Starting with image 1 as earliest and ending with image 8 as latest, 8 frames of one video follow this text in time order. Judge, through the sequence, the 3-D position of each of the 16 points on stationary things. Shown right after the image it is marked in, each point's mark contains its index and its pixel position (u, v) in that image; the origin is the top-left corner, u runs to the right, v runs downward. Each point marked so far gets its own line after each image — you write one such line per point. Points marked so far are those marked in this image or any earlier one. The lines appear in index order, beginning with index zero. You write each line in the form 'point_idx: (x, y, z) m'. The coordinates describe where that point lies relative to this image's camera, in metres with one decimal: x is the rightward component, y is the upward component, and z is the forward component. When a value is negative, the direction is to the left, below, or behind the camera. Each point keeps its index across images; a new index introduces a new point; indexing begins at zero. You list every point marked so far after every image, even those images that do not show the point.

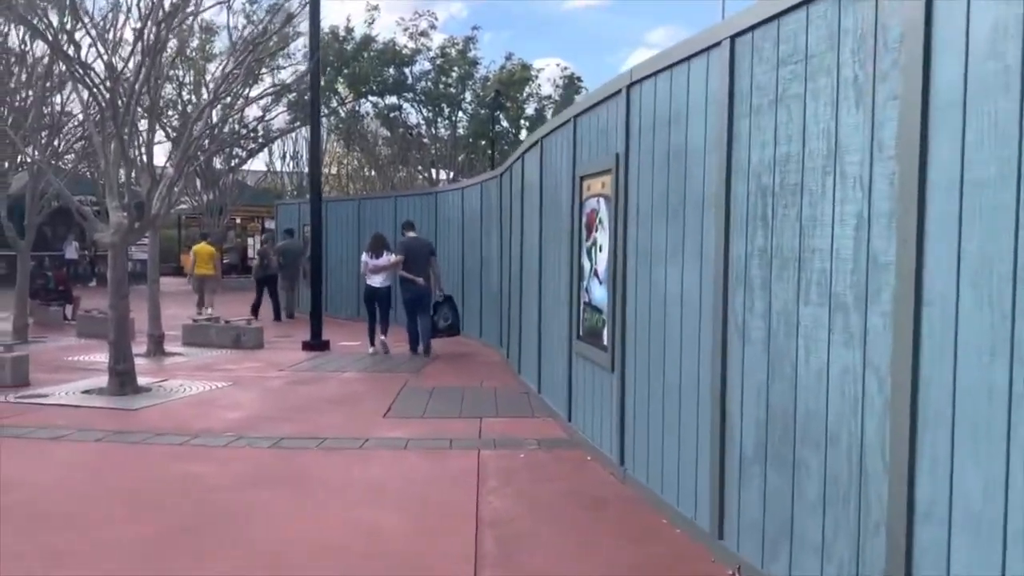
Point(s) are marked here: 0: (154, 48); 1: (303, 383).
0: (-5.3, +3.5, +11.7) m
1: (-3.0, -1.4, +11.4) m
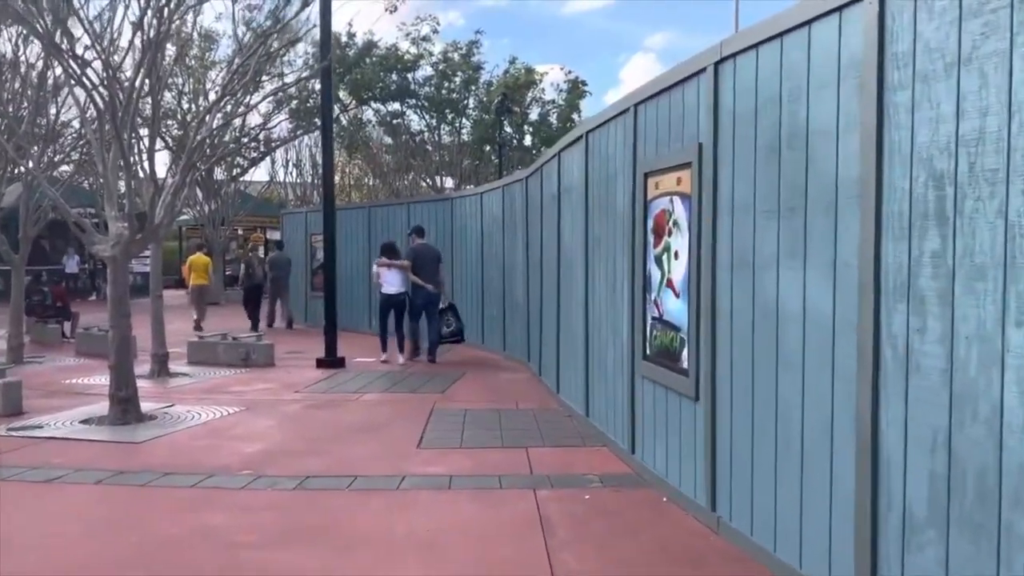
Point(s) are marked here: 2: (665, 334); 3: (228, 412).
0: (-4.8, +3.3, +10.7) m
1: (-2.5, -1.6, +10.4) m
2: (+1.2, -0.4, +6.4) m
3: (-3.6, -1.6, +10.2) m
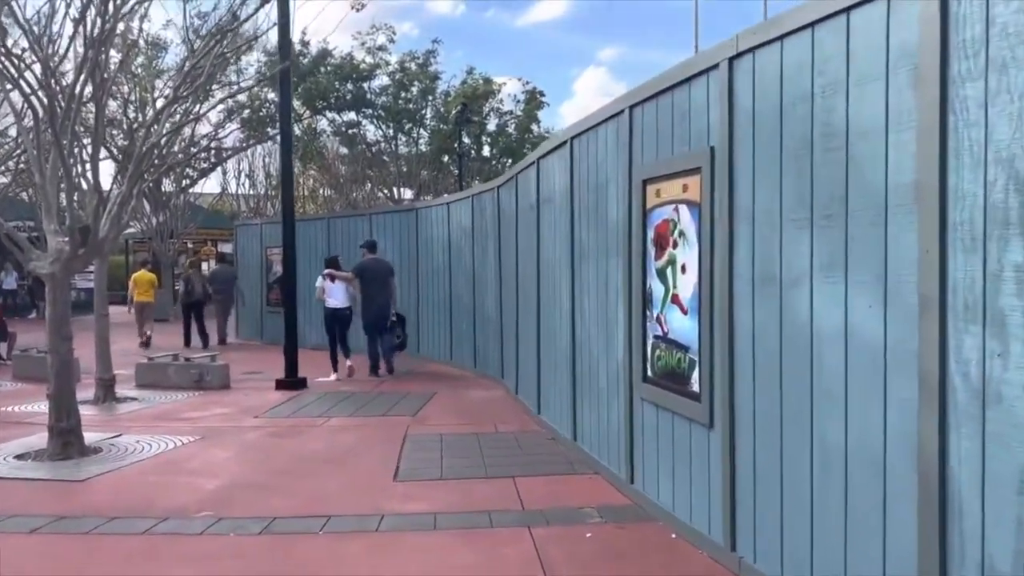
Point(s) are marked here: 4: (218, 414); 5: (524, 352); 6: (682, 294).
0: (-5.1, +3.0, +9.9) m
1: (-2.7, -1.8, +9.7) m
2: (+1.2, -0.5, +5.9) m
3: (-3.9, -1.8, +9.4) m
4: (-4.1, -1.7, +11.1) m
5: (+0.2, -0.9, +10.8) m
6: (+1.2, 0.0, +5.7) m
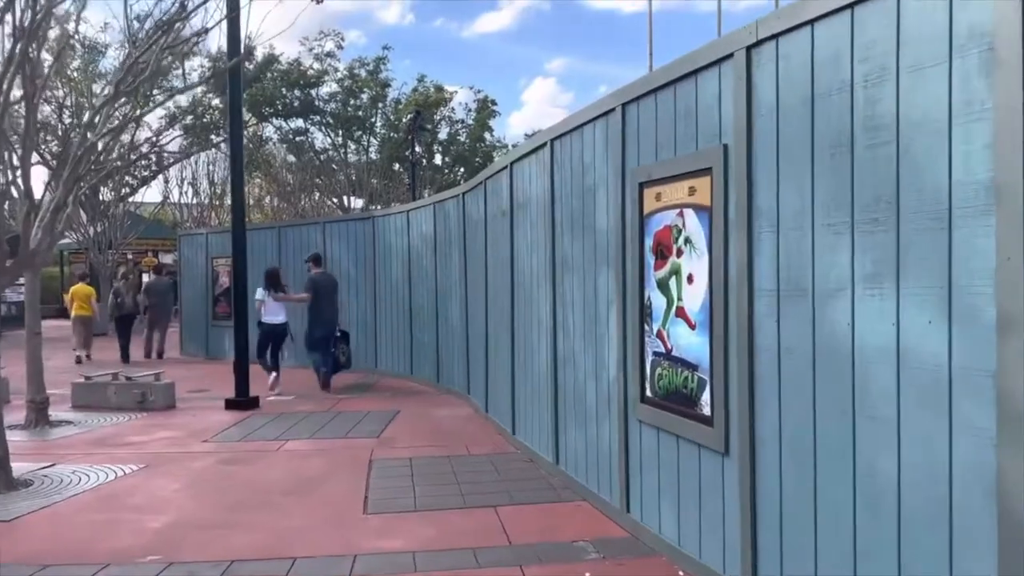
0: (-5.5, +2.8, +9.0) m
1: (-3.0, -1.9, +8.9) m
2: (+1.1, -0.6, +5.4) m
3: (-4.2, -2.0, +8.6) m
4: (-4.5, -1.9, +10.2) m
5: (-0.2, -1.0, +10.3) m
6: (+1.1, -0.1, +5.2) m
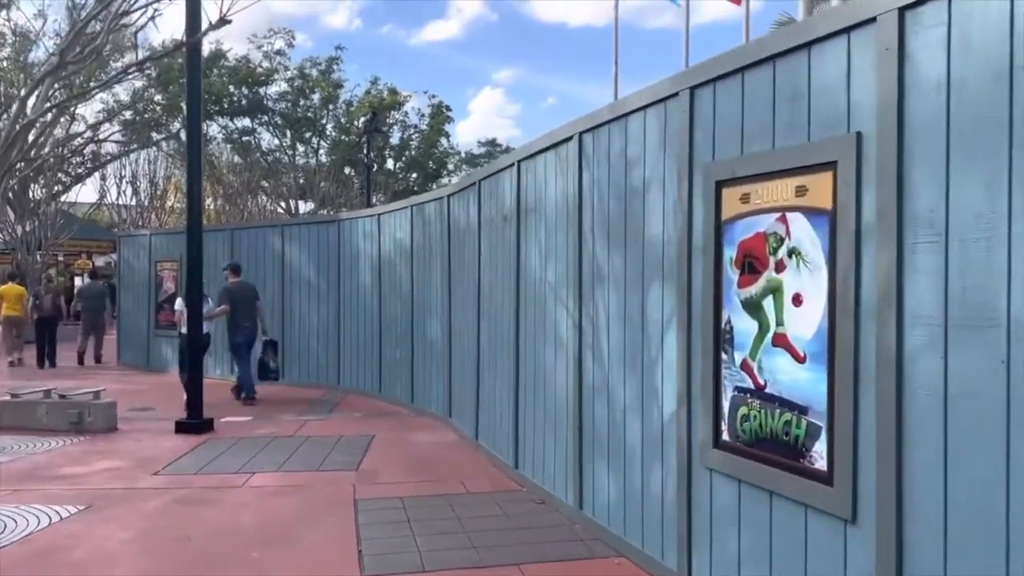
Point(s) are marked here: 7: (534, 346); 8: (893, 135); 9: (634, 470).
0: (-5.4, +2.8, +7.6) m
1: (-3.0, -2.0, +7.6) m
2: (+1.4, -0.7, +4.4) m
3: (-4.1, -2.0, +7.2) m
4: (-4.5, -2.0, +8.8) m
5: (-0.3, -1.2, +9.1) m
6: (+1.5, -0.2, +4.2) m
7: (+0.2, -0.6, +7.7) m
8: (+1.7, +0.7, +3.6) m
9: (+0.9, -1.3, +5.7) m
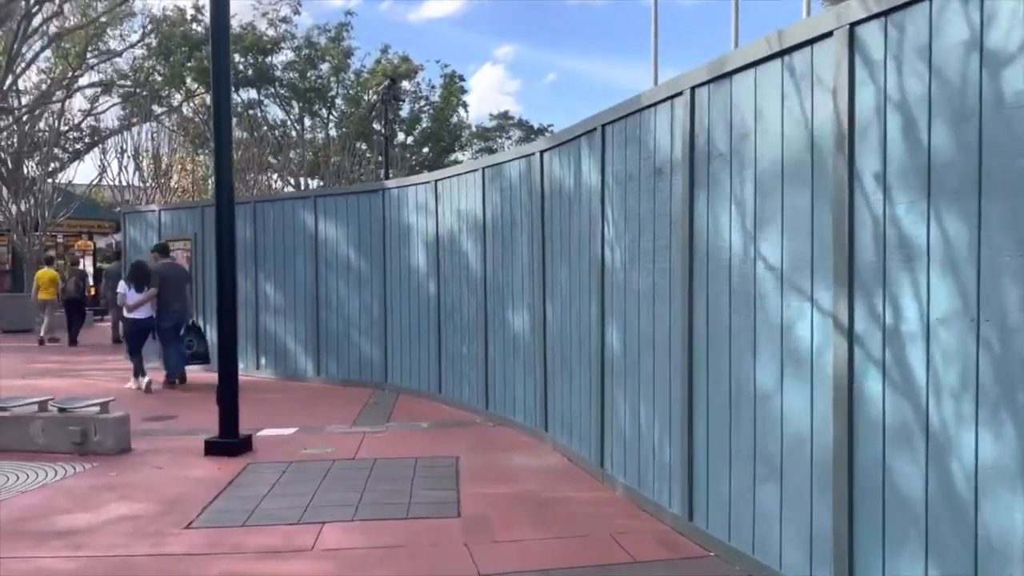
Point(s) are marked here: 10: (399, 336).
0: (-4.1, +2.9, +5.2) m
1: (-1.7, -1.9, +5.3) m
2: (+2.7, -0.6, +2.0) m
3: (-2.8, -2.0, +4.9) m
4: (-3.2, -1.9, +6.5) m
5: (+1.0, -1.0, +6.8) m
6: (+2.7, -0.2, +1.9) m
7: (+1.5, -0.4, +5.3) m
8: (+3.0, +0.7, +1.2) m
9: (+2.1, -1.2, +3.4) m
10: (-1.8, -0.8, +12.6) m
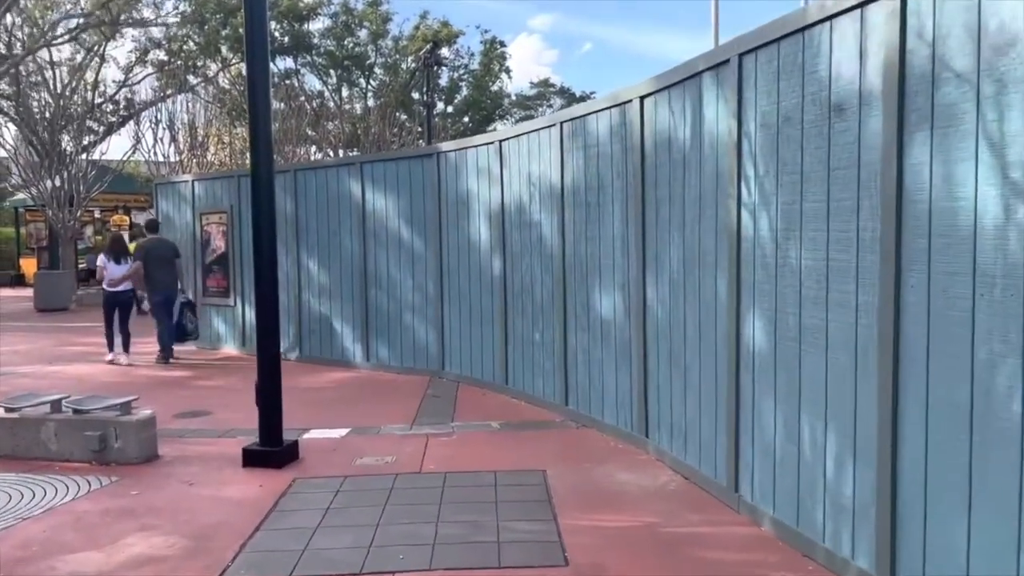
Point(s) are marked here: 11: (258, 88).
0: (-3.5, +2.9, +3.8) m
1: (-1.0, -1.8, +3.9) m
2: (+3.2, -0.6, +0.4) m
3: (-2.1, -1.9, +3.6) m
4: (-2.5, -1.8, +5.2) m
5: (+1.8, -0.9, +5.3) m
6: (+3.3, -0.2, +0.2) m
7: (+2.2, -0.3, +3.7) m
8: (+3.5, +0.7, -0.5) m
9: (+2.8, -1.2, +1.8) m
10: (-0.7, -0.4, +11.2) m
11: (-2.3, +1.8, +7.1) m
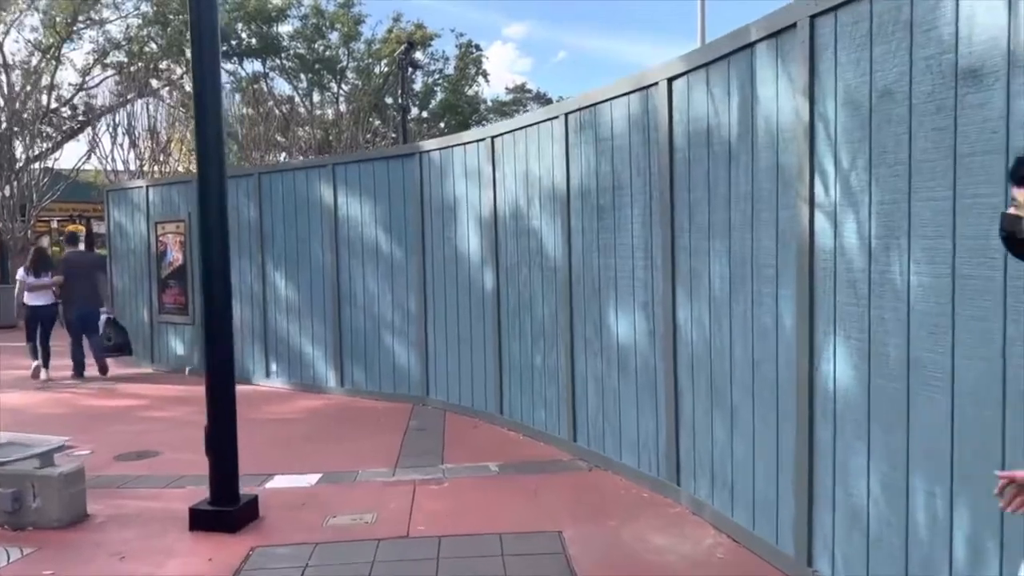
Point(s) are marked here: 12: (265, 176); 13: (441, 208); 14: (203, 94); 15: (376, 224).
0: (-3.3, +2.8, +2.5) m
1: (-0.8, -2.0, +2.6) m
2: (+3.5, -0.7, -0.7) m
3: (-2.0, -2.0, +2.2) m
4: (-2.4, -1.9, +3.9) m
5: (+1.9, -1.0, +4.1) m
6: (+3.5, -0.3, -0.9) m
7: (+2.3, -0.4, +2.6) m
8: (+3.7, +0.6, -1.6) m
9: (+3.0, -1.3, +0.7) m
10: (-0.8, -0.6, +9.9) m
11: (-2.3, +1.7, +5.9) m
12: (-3.7, +1.7, +11.9) m
13: (-0.8, +0.9, +9.8) m
14: (-2.3, +1.5, +5.9) m
15: (-1.8, +0.9, +10.7) m
